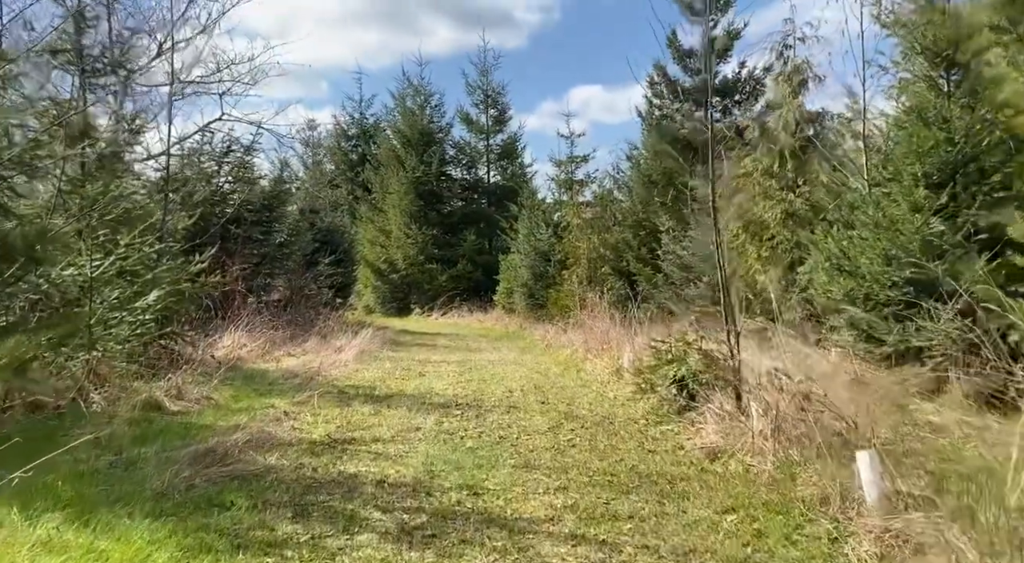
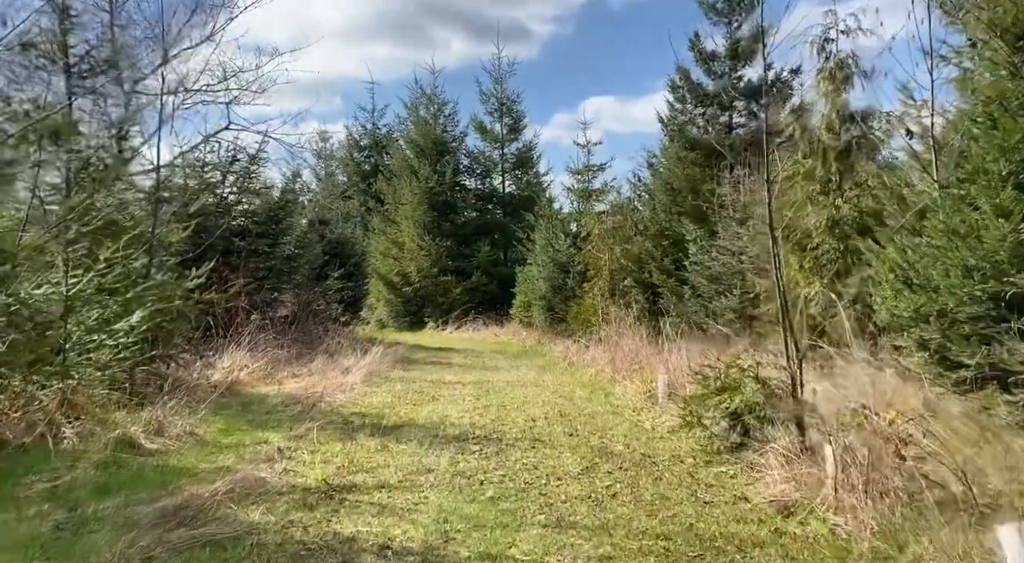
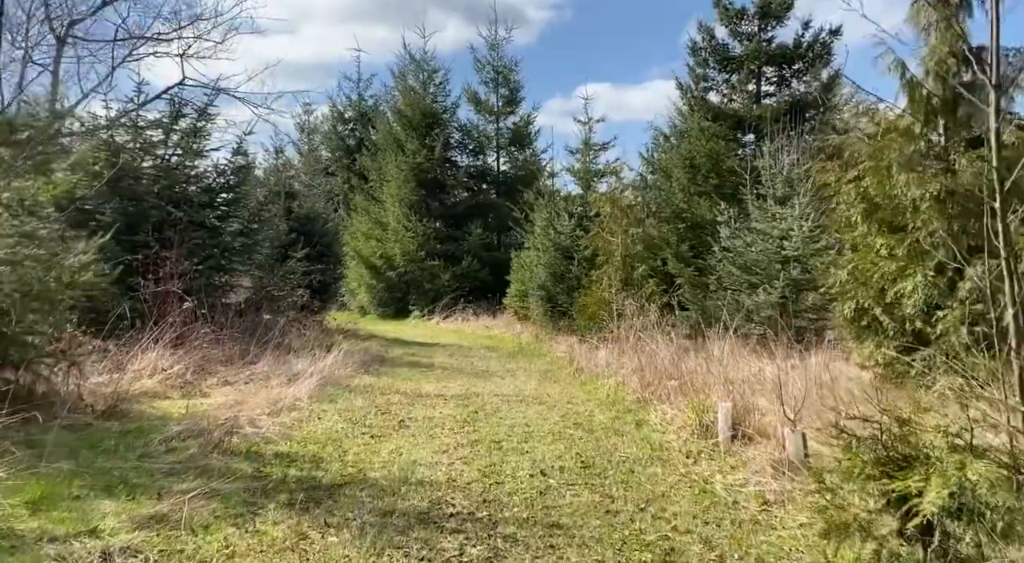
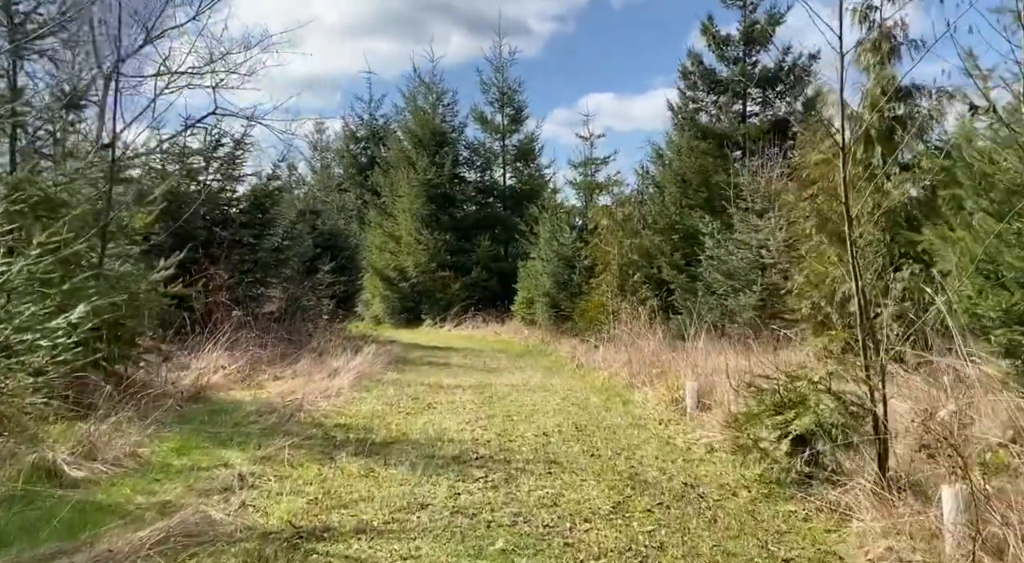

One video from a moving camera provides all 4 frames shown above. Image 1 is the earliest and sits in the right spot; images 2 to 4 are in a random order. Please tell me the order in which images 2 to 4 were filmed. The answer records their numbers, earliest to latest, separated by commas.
2, 4, 3
